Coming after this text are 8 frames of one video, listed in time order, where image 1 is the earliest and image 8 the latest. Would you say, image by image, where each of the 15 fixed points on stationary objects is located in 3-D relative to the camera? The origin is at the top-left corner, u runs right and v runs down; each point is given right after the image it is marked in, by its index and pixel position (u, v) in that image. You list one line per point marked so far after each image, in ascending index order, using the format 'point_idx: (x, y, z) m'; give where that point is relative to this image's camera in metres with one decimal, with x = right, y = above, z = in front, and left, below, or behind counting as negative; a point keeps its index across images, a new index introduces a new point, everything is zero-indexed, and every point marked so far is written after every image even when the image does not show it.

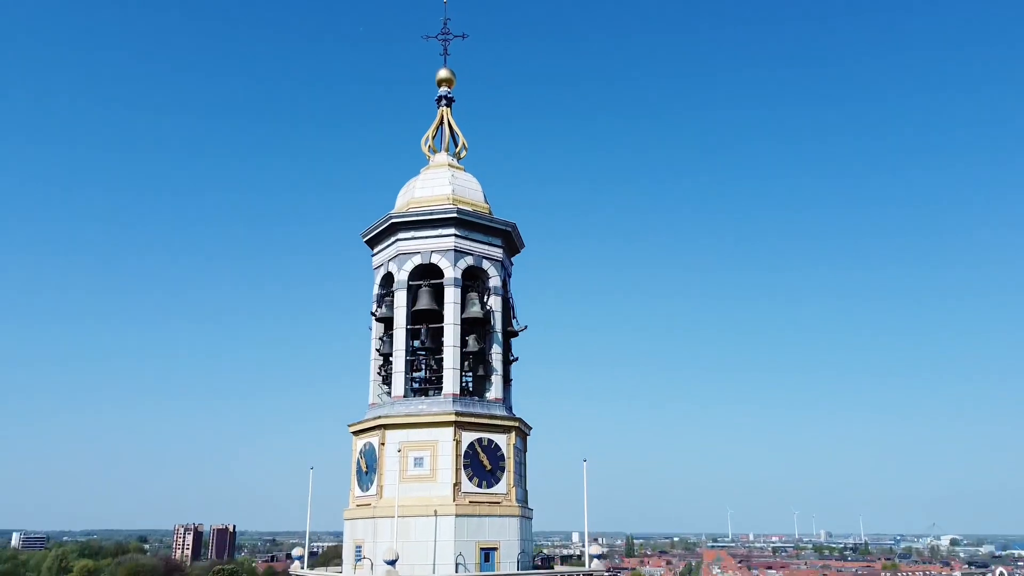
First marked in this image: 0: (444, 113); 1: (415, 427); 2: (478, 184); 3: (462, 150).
0: (-0.9, +2.4, +11.3) m
1: (-1.2, -1.5, +9.0) m
2: (-0.5, +1.4, +10.8) m
3: (-0.7, +1.9, +11.1) m
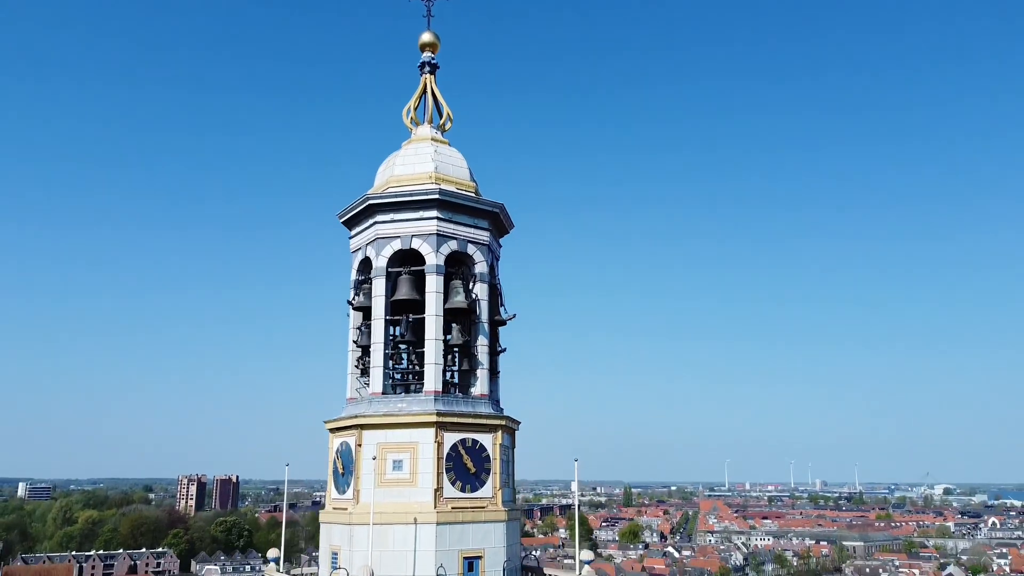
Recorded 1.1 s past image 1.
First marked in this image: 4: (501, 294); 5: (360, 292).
0: (-1.1, +2.7, +10.4) m
1: (-1.3, -1.4, +8.4) m
2: (-0.6, +1.6, +10.0) m
3: (-0.8, +2.1, +10.3) m
4: (-0.2, -0.1, +9.8) m
5: (-1.8, 0.0, +9.4) m
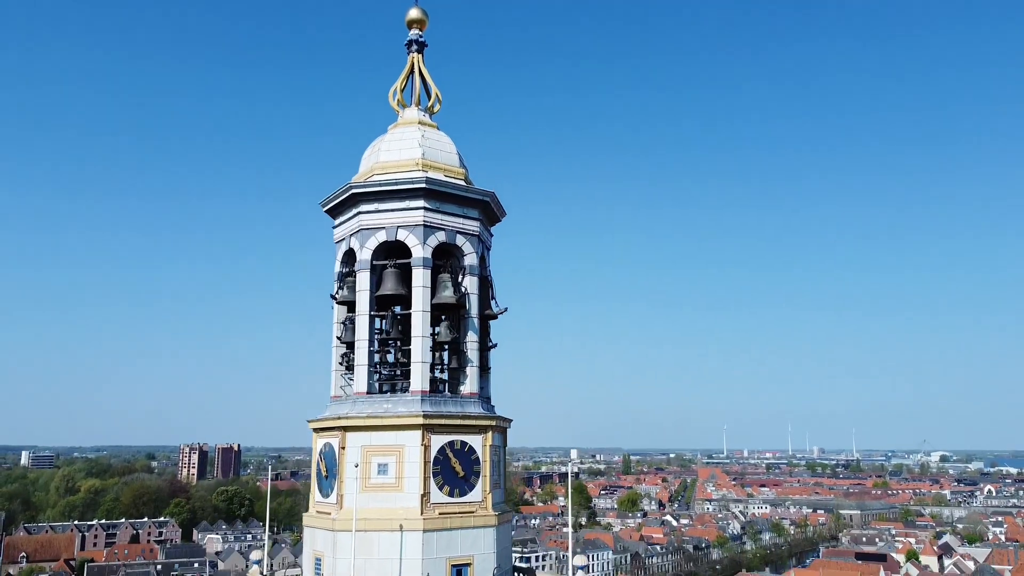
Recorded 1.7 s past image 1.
0: (-1.2, +2.8, +9.9) m
1: (-1.4, -1.3, +8.1) m
2: (-0.7, +1.7, +9.5) m
3: (-0.9, +2.2, +9.8) m
4: (-0.3, 0.0, +9.3) m
5: (-1.9, 0.0, +9.0) m
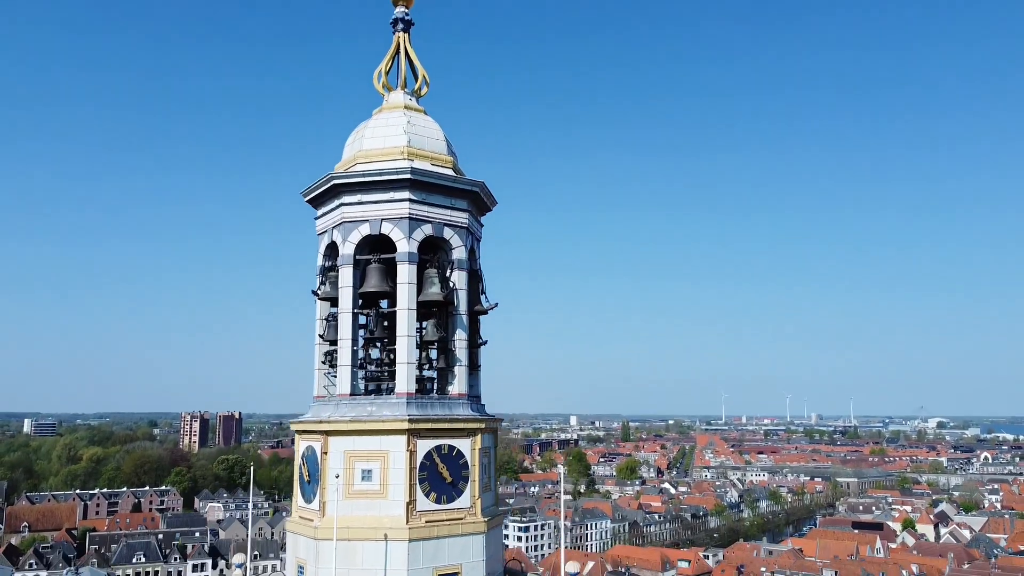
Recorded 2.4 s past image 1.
0: (-1.3, +2.9, +9.3) m
1: (-1.5, -1.3, +7.7) m
2: (-0.8, +1.7, +9.0) m
3: (-1.0, +2.3, +9.3) m
4: (-0.4, +0.1, +8.9) m
5: (-2.0, +0.1, +8.6) m
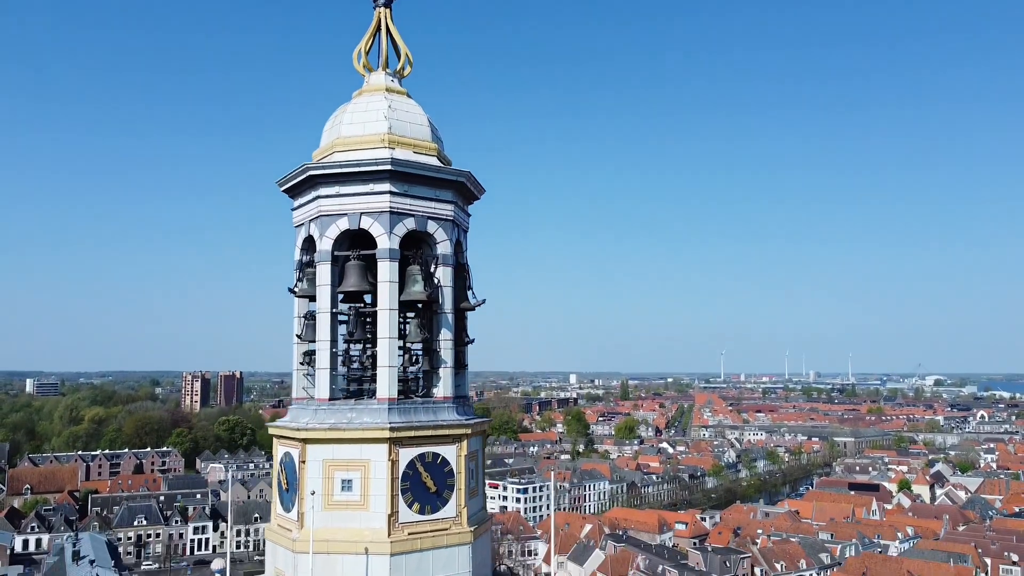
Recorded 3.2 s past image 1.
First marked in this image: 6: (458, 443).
0: (-1.4, +3.0, +8.7) m
1: (-1.6, -1.3, +7.3) m
2: (-0.9, +1.8, +8.5) m
3: (-1.2, +2.4, +8.7) m
4: (-0.5, +0.1, +8.5) m
5: (-2.1, +0.1, +8.1) m
6: (-0.5, -1.5, +7.7) m
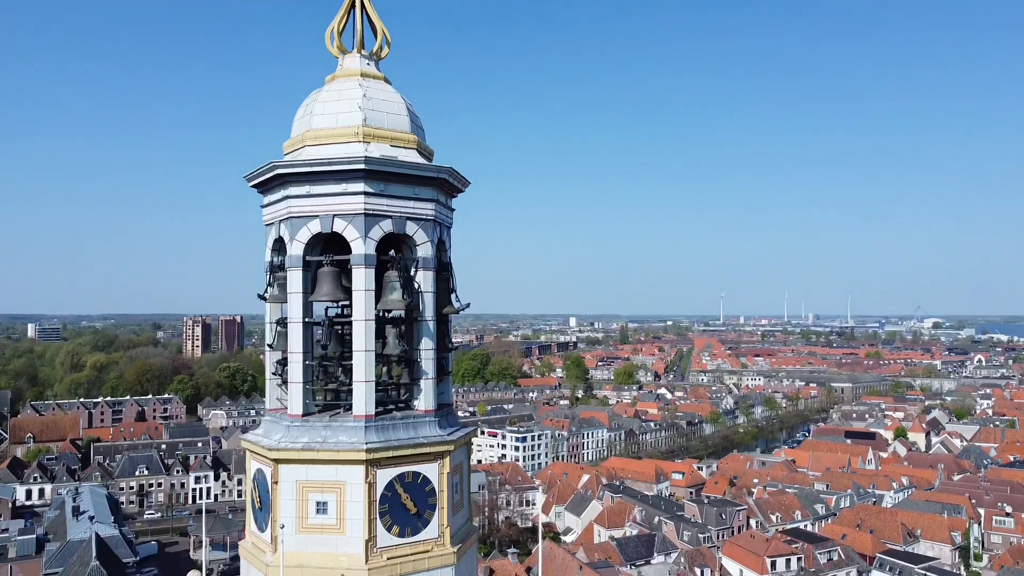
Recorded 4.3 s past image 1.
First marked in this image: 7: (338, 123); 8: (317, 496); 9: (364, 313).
0: (-1.6, +2.9, +8.0) m
1: (-1.8, -1.4, +6.9) m
2: (-1.1, +1.8, +7.8) m
3: (-1.3, +2.4, +8.0) m
4: (-0.6, +0.1, +7.9) m
5: (-2.2, +0.1, +7.6) m
6: (-0.7, -1.5, +7.3) m
7: (-1.6, +1.5, +7.5) m
8: (-1.7, -1.8, +6.9) m
9: (-1.3, -0.2, +7.1) m
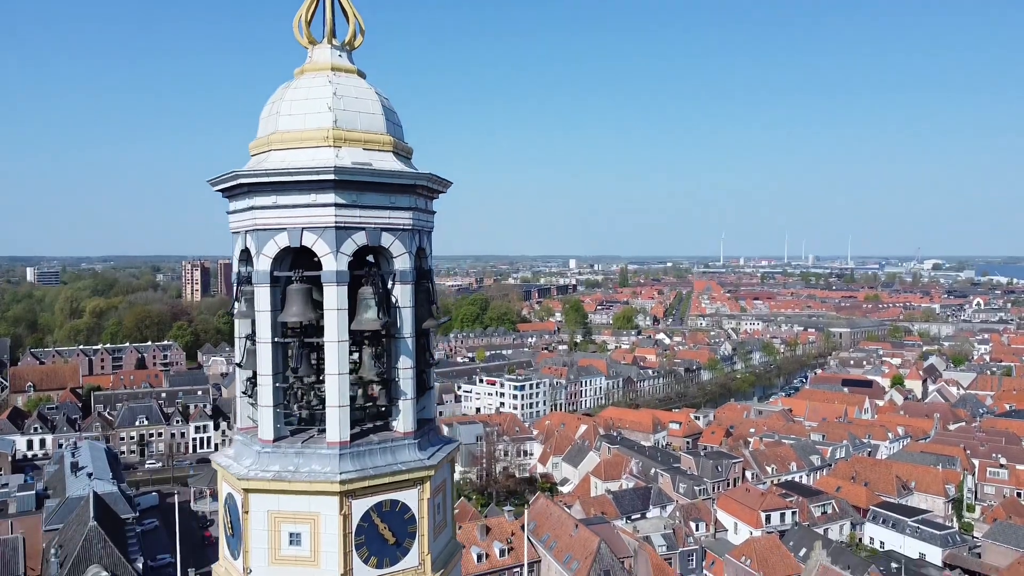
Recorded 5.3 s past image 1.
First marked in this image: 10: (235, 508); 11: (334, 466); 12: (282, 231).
0: (-1.7, +2.8, +7.3) m
1: (-1.9, -1.6, +6.5) m
2: (-1.2, +1.7, +7.2) m
3: (-1.4, +2.3, +7.3) m
4: (-0.8, 0.0, +7.4) m
5: (-2.4, 0.0, +7.1) m
6: (-0.8, -1.7, +6.9) m
7: (-1.8, +1.4, +6.9) m
8: (-1.8, -2.0, +6.6) m
9: (-1.4, -0.4, +6.6) m
10: (-2.4, -1.9, +6.9) m
11: (-1.5, -1.4, +6.6) m
12: (-1.9, +0.5, +6.7) m
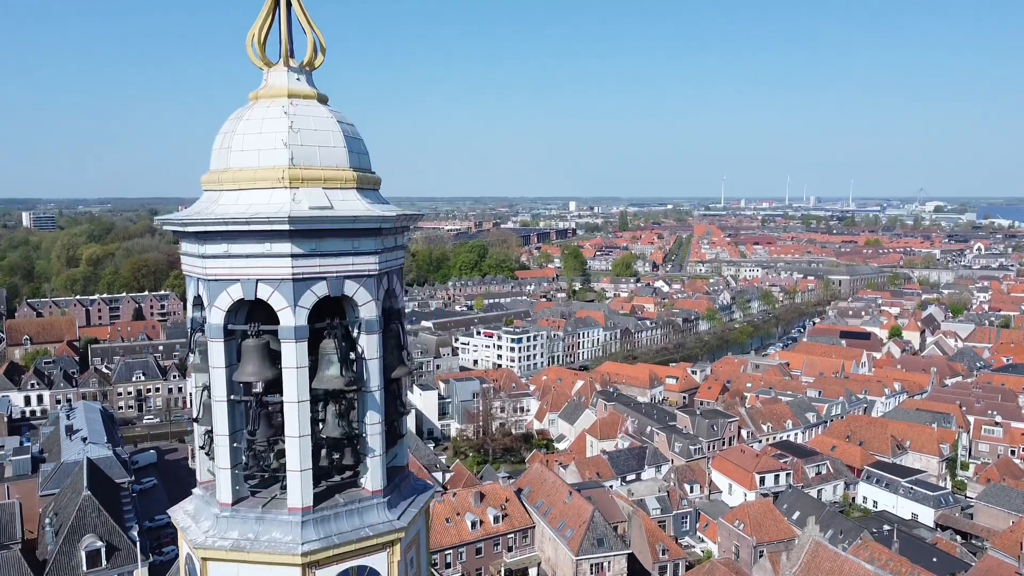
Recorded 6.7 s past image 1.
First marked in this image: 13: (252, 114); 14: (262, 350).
0: (-1.9, +2.5, +6.6) m
1: (-2.1, -2.0, +6.1) m
2: (-1.4, +1.3, +6.6) m
3: (-1.6, +1.9, +6.7) m
4: (-1.0, -0.4, +6.9) m
5: (-2.6, -0.4, +6.6) m
6: (-1.0, -2.1, +6.5) m
7: (-2.0, +1.0, +6.3) m
8: (-2.0, -2.4, +6.2) m
9: (-1.6, -0.8, +6.1) m
10: (-2.6, -2.3, +6.5) m
11: (-1.7, -1.9, +6.2) m
12: (-2.1, 0.0, +6.1) m
13: (-2.1, +1.4, +6.4) m
14: (-1.9, -0.4, +6.3) m
